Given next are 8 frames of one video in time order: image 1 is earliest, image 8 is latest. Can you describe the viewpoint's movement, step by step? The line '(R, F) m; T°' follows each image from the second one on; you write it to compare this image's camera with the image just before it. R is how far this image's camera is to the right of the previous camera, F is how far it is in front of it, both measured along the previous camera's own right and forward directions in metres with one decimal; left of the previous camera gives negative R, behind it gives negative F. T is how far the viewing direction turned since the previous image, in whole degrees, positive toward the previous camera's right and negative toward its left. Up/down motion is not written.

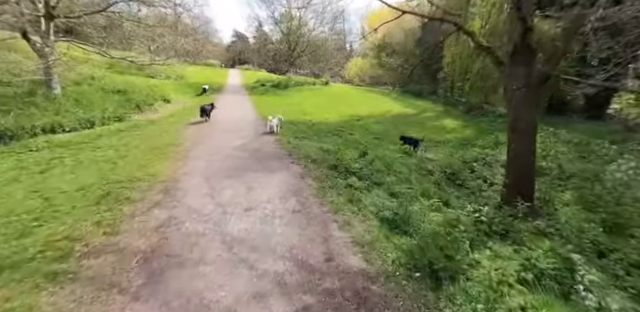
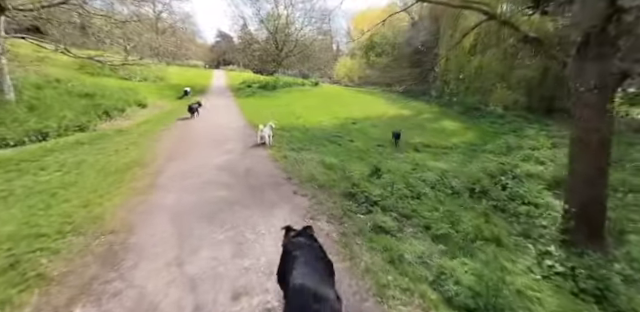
(-0.5, +1.9) m; +3°
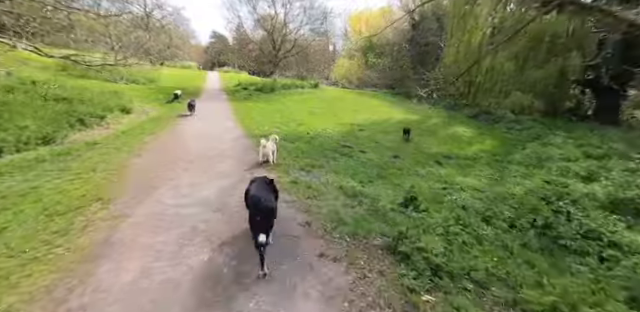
(-0.6, +1.9) m; +1°
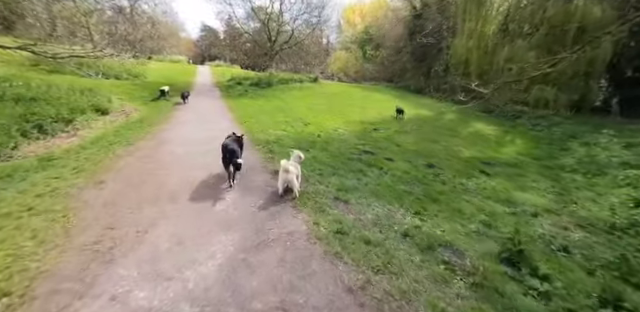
(-1.1, +2.4) m; +1°
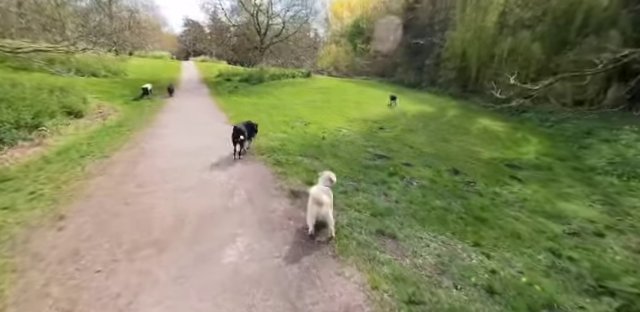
(-0.8, +1.4) m; +2°
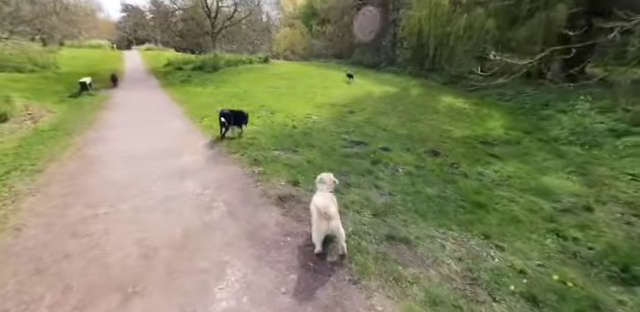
(-0.4, +0.8) m; +7°
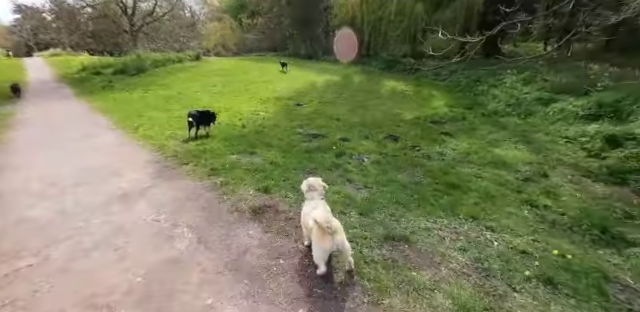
(-0.4, +0.6) m; +10°
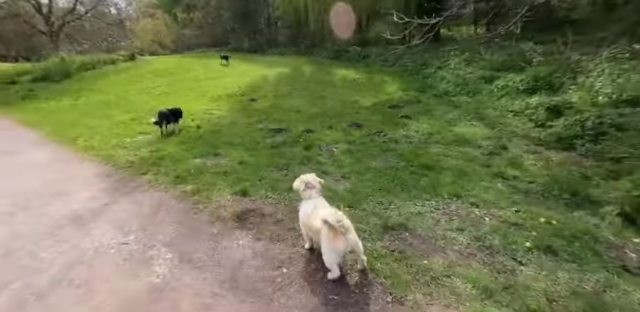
(-0.4, +0.3) m; +8°
